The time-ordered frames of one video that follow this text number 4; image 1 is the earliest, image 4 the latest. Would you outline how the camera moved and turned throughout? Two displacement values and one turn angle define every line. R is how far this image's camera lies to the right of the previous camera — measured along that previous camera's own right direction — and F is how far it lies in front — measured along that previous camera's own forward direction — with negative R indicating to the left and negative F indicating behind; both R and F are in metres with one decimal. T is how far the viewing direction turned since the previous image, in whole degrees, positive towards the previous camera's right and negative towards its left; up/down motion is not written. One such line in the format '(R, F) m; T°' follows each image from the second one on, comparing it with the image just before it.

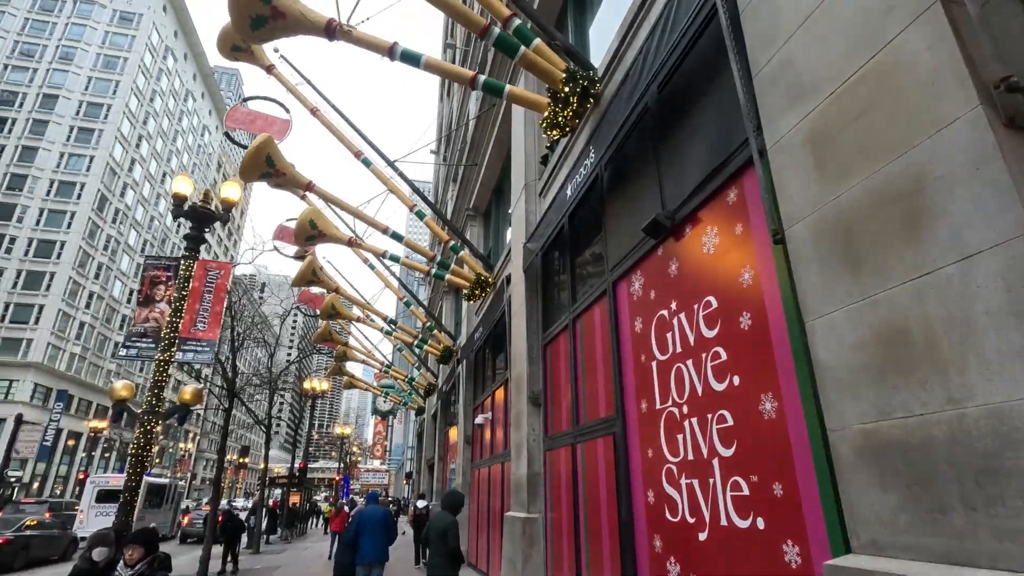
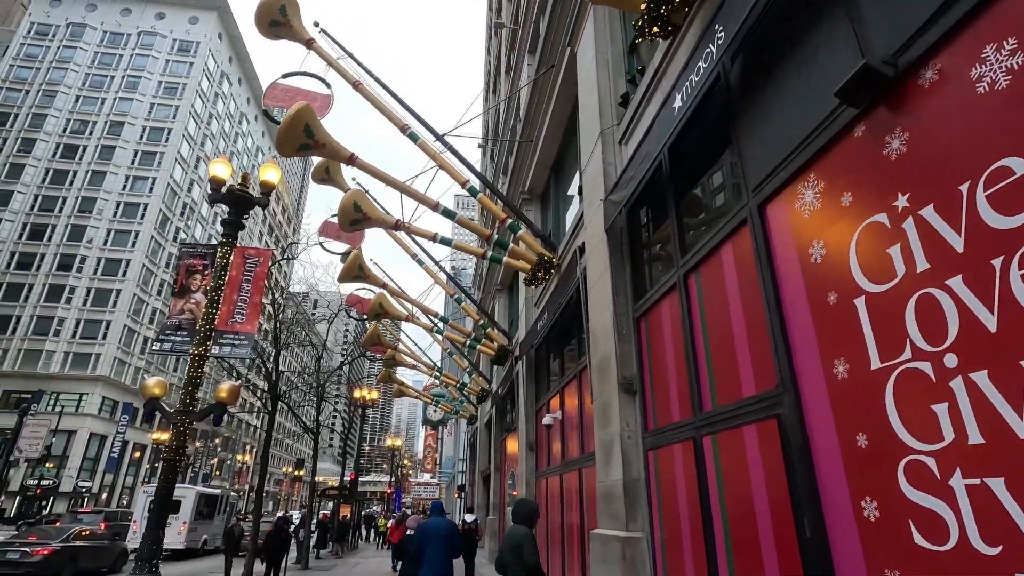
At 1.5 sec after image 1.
(-0.4, +1.4) m; -5°
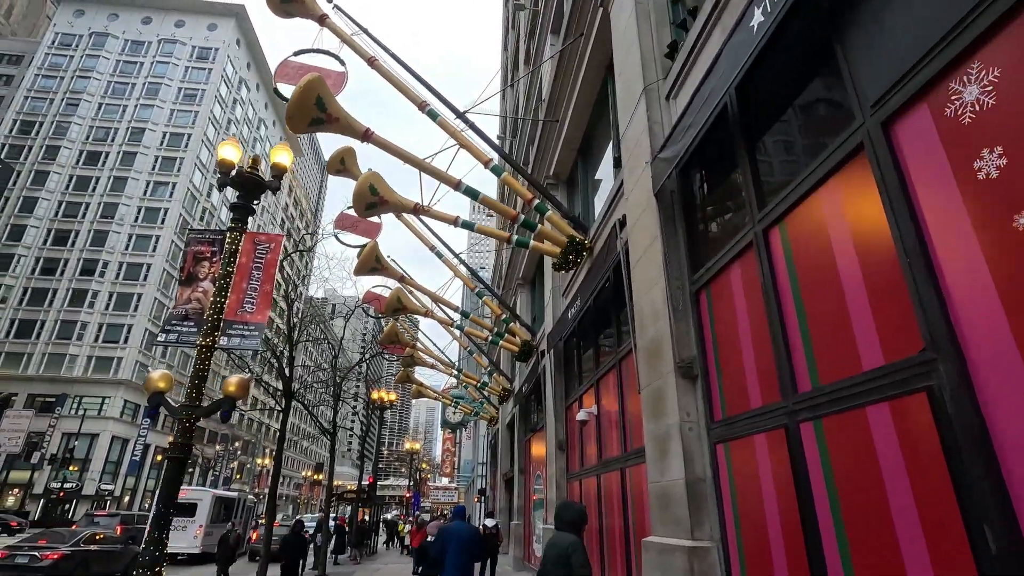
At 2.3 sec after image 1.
(-0.2, +0.8) m; -2°
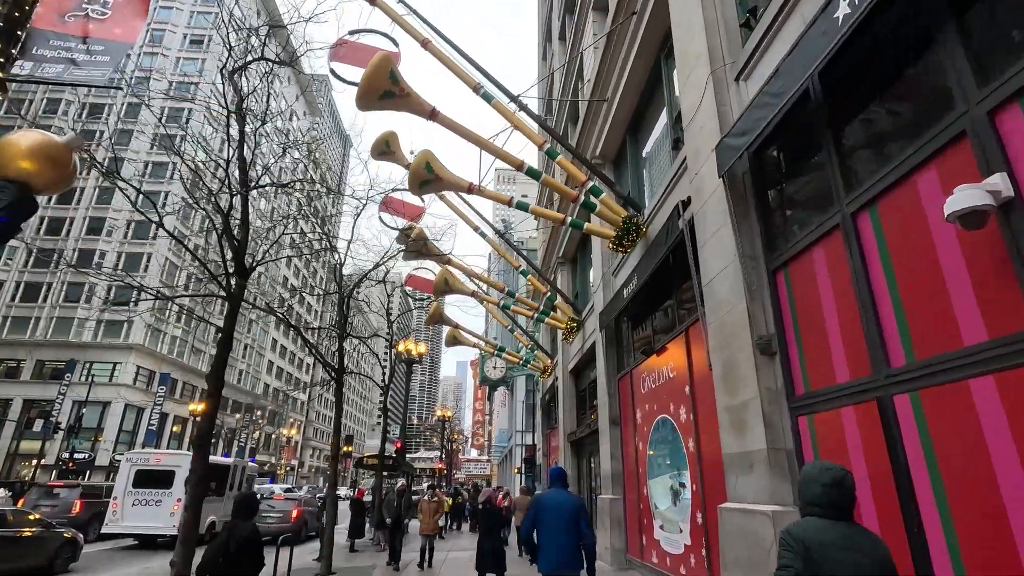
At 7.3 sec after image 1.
(-1.3, +5.2) m; -3°
